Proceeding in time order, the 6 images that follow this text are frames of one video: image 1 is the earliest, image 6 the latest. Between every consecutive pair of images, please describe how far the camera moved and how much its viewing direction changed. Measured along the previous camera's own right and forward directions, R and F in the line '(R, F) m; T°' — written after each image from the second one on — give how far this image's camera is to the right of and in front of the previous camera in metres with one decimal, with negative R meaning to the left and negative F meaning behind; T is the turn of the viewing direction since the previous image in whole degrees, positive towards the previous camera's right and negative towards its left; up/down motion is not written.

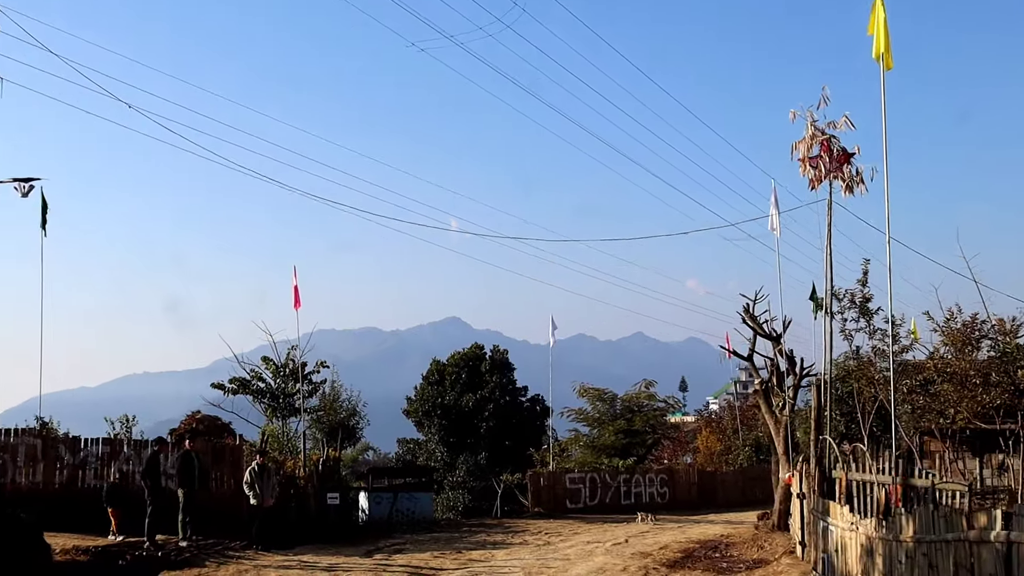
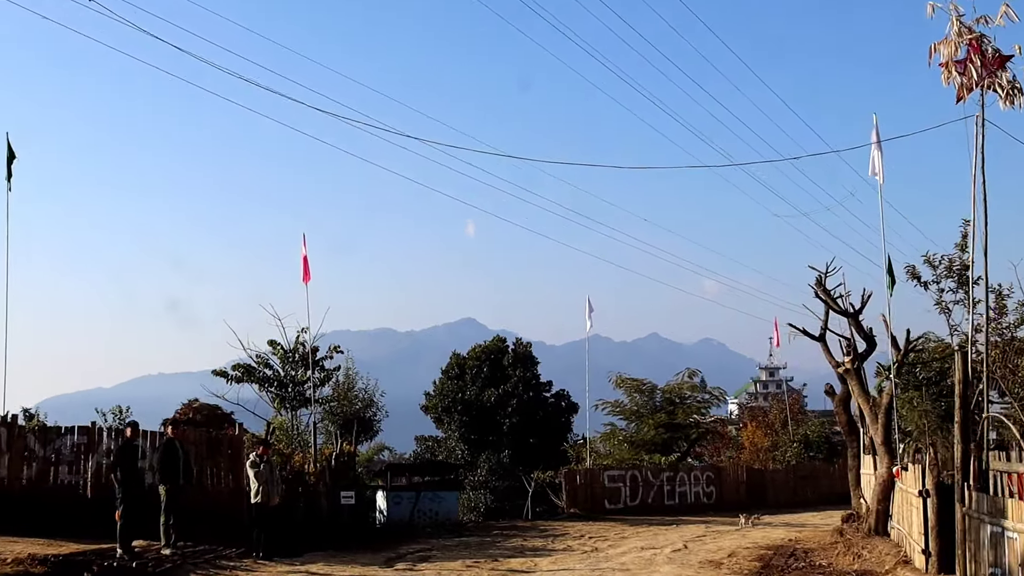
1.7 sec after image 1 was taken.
(-0.4, +2.6) m; -1°
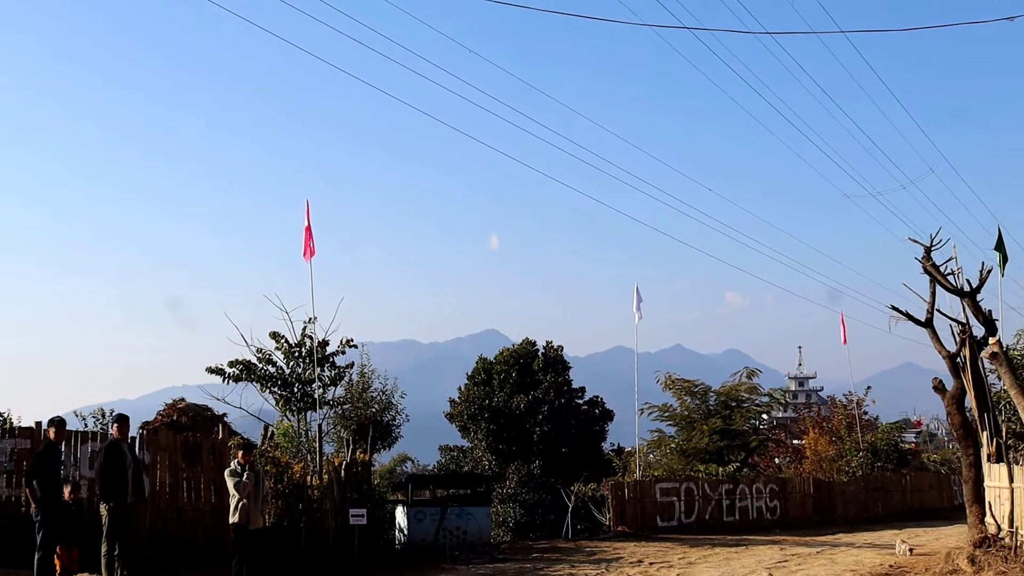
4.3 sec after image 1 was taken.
(-0.3, +3.0) m; -1°
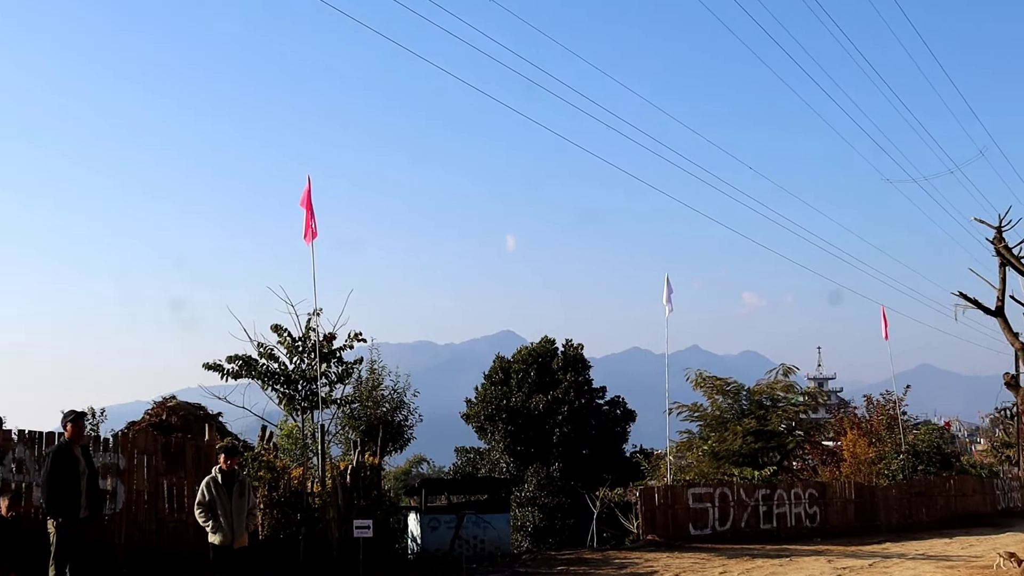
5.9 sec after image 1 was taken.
(-0.1, +1.5) m; -1°
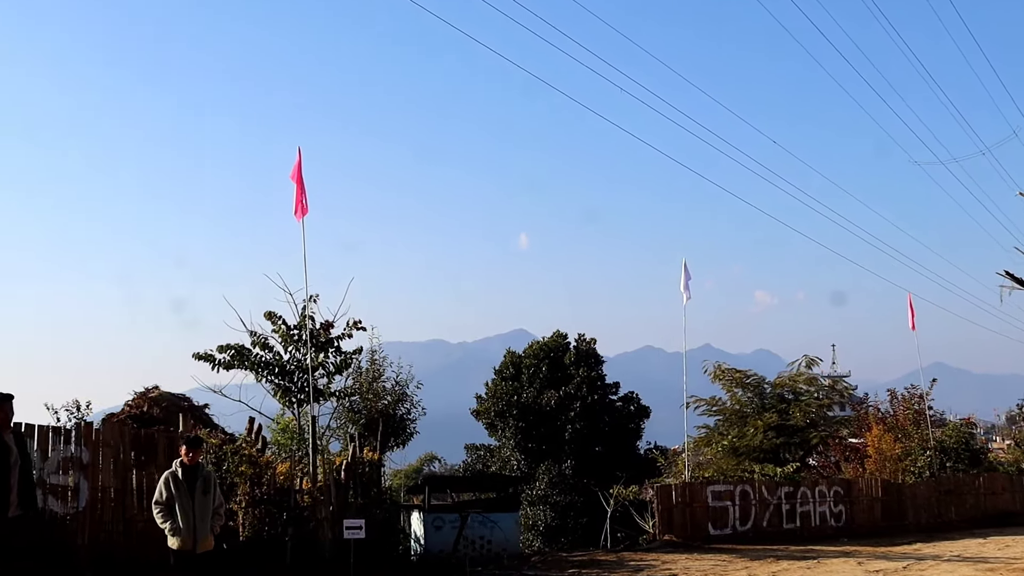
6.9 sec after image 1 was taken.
(+0.1, +1.1) m; -1°
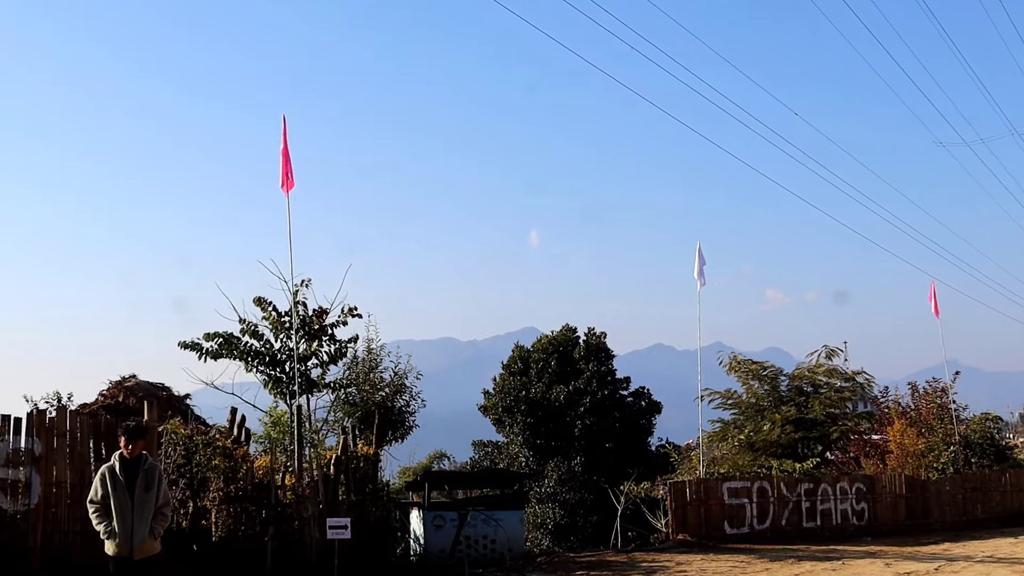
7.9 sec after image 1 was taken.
(+0.1, +1.0) m; -1°
